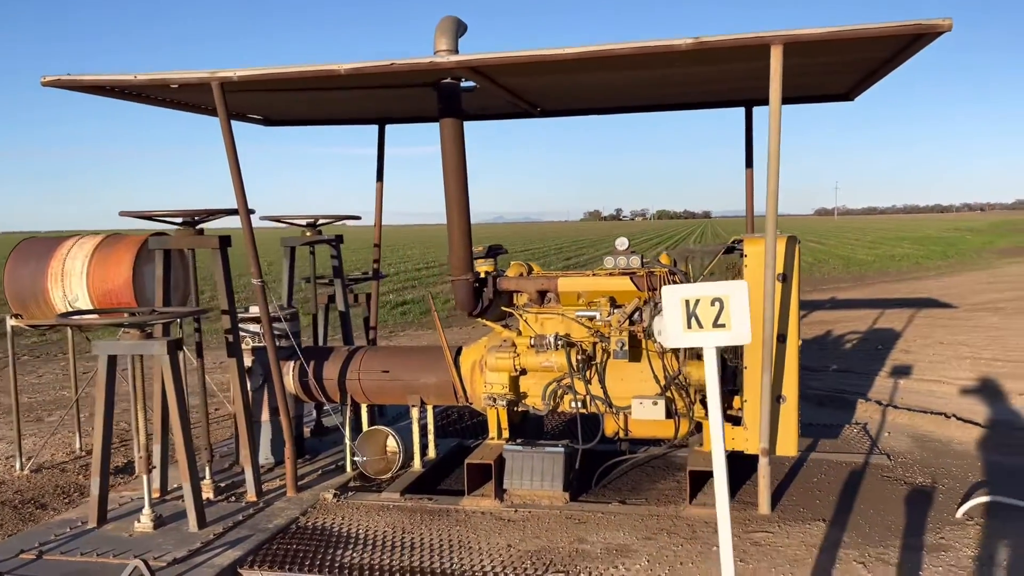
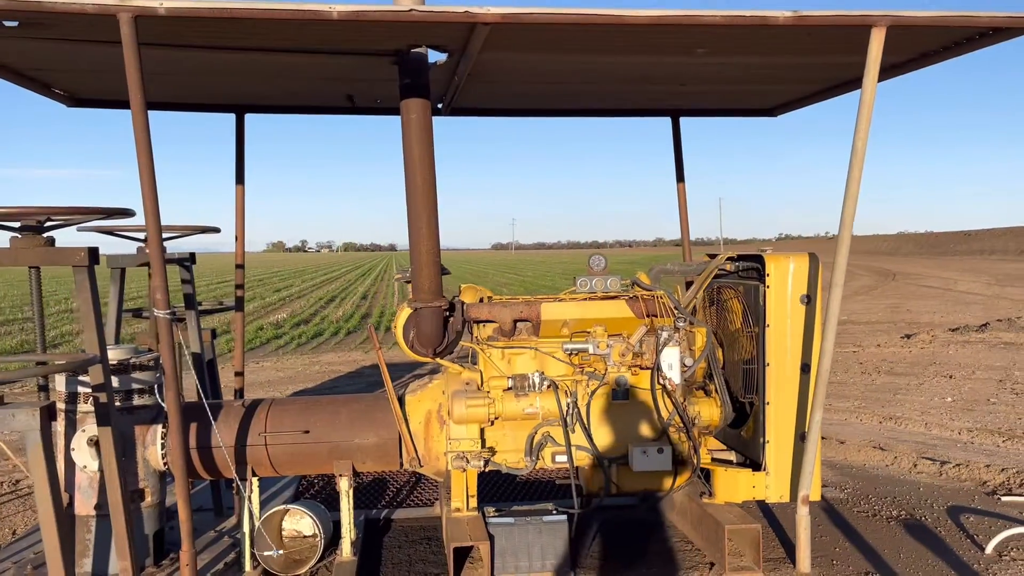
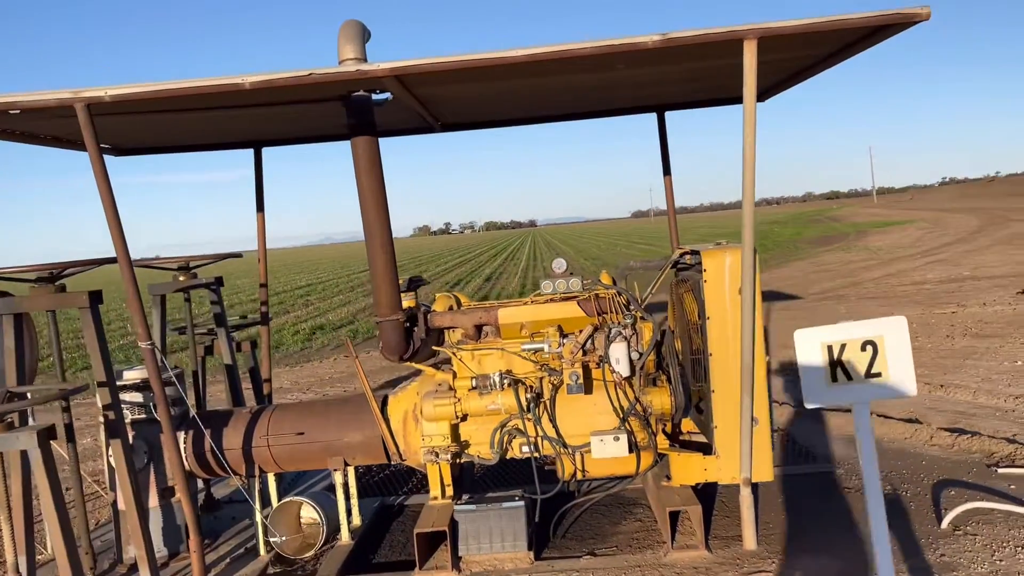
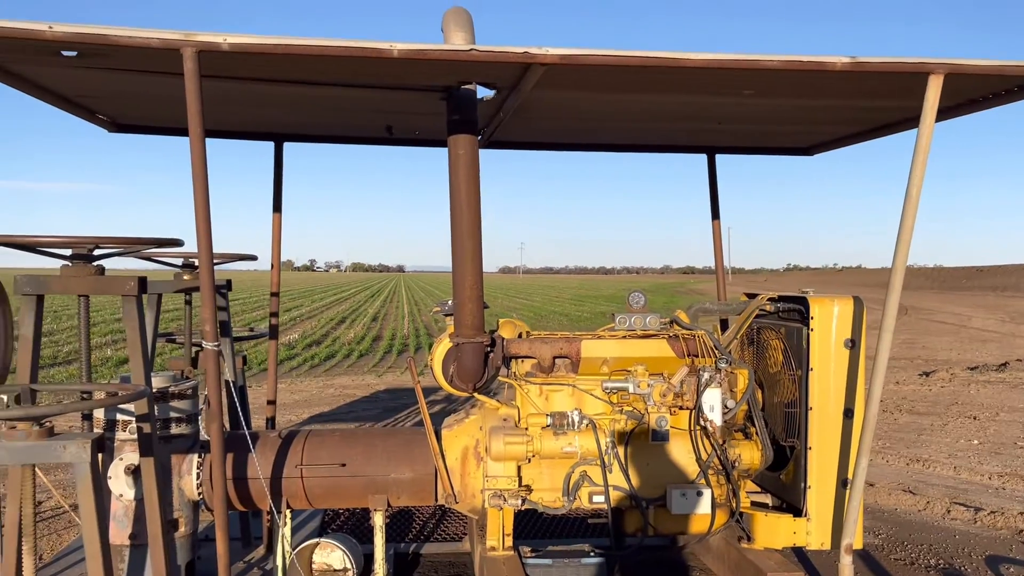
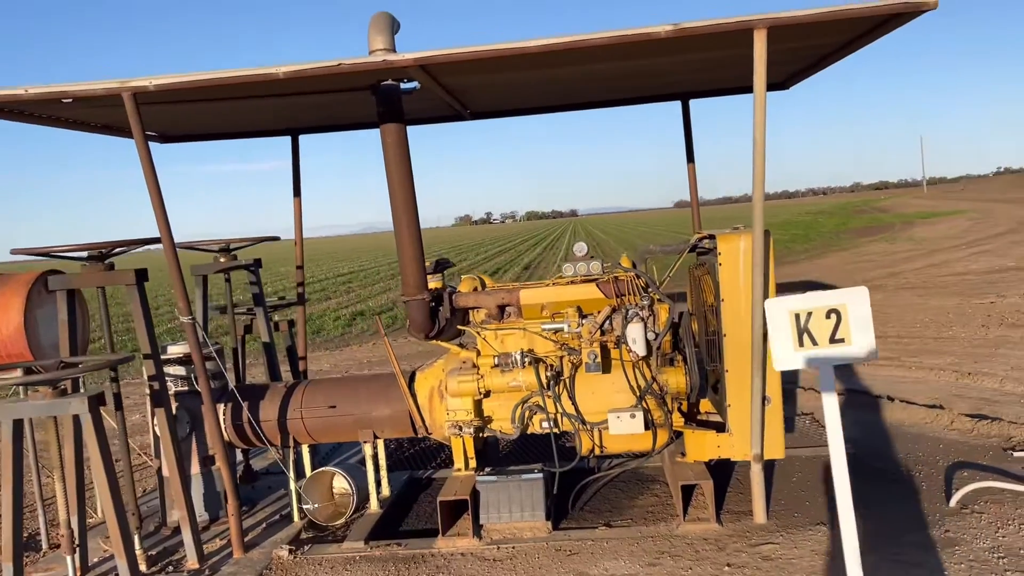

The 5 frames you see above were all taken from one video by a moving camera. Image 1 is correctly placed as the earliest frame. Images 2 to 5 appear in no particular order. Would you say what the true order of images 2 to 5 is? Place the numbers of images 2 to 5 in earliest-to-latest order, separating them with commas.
5, 3, 2, 4
